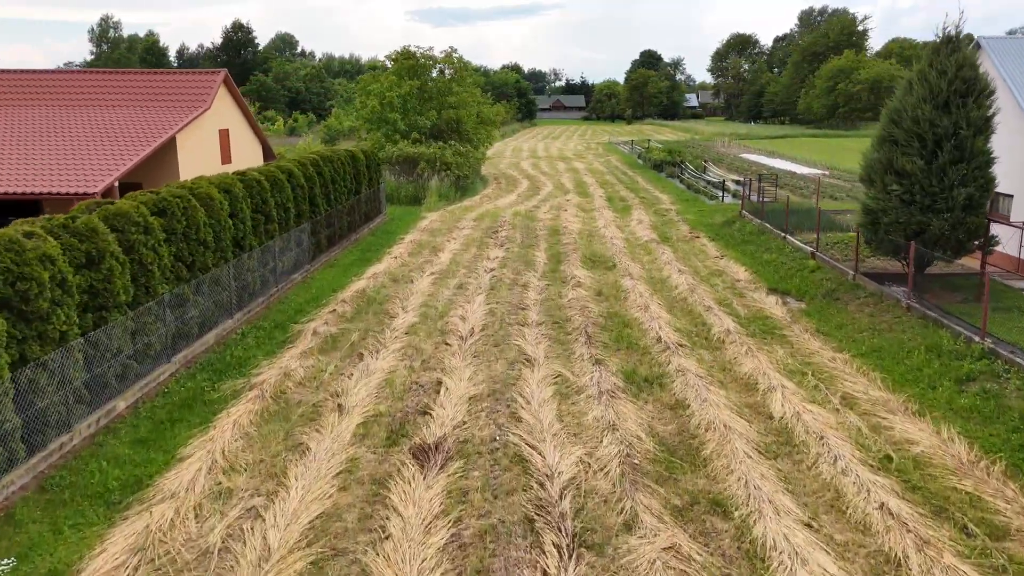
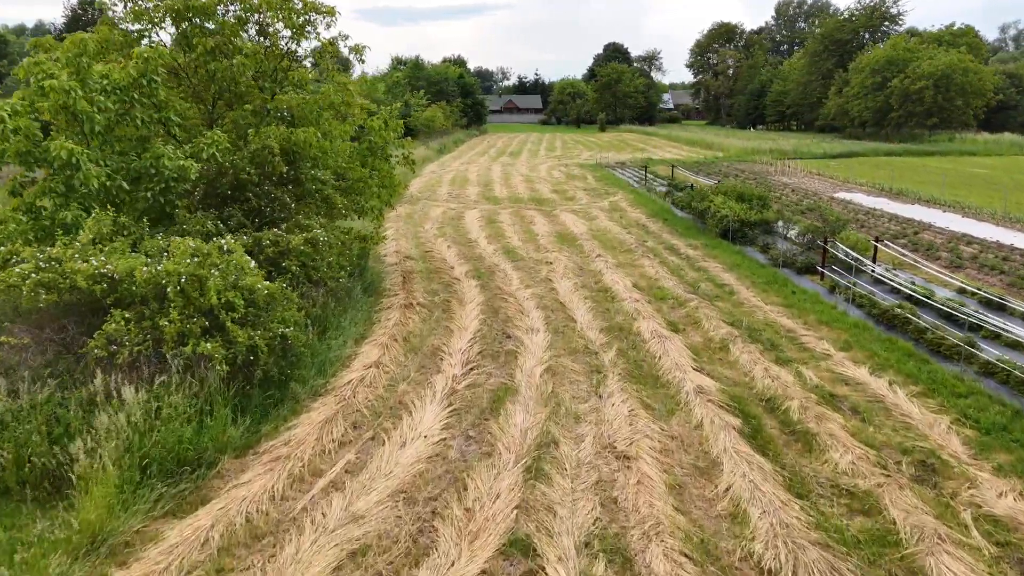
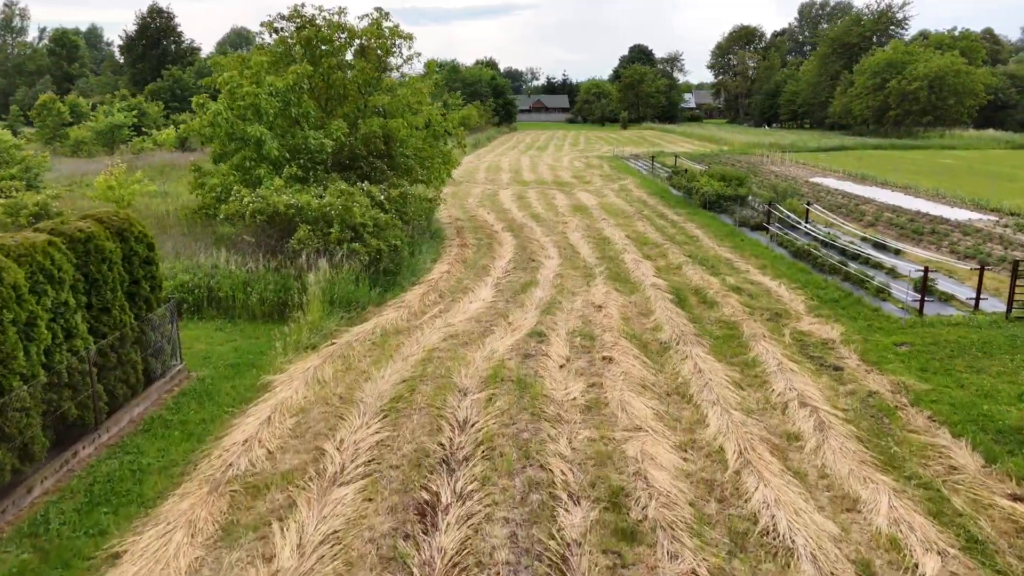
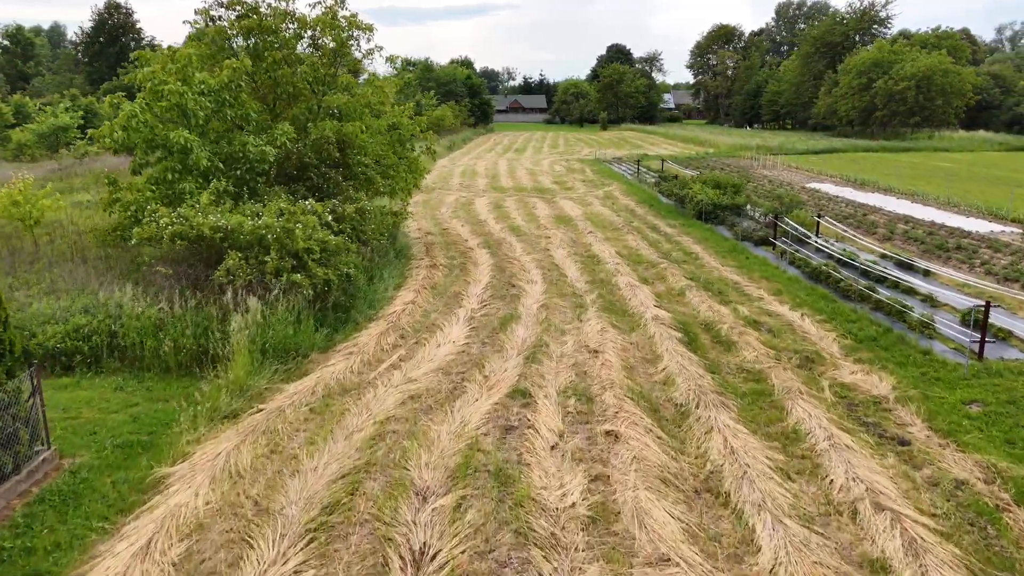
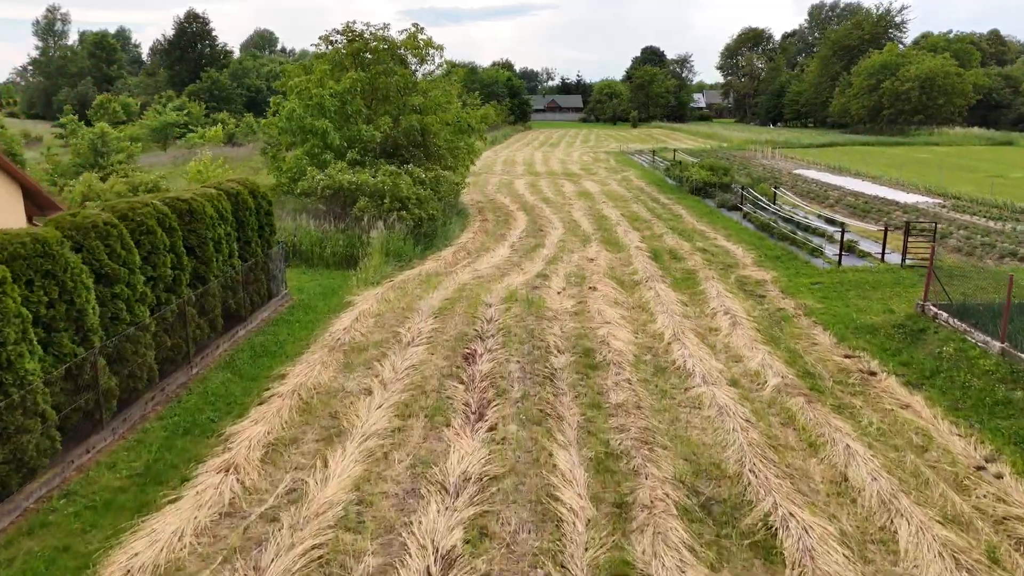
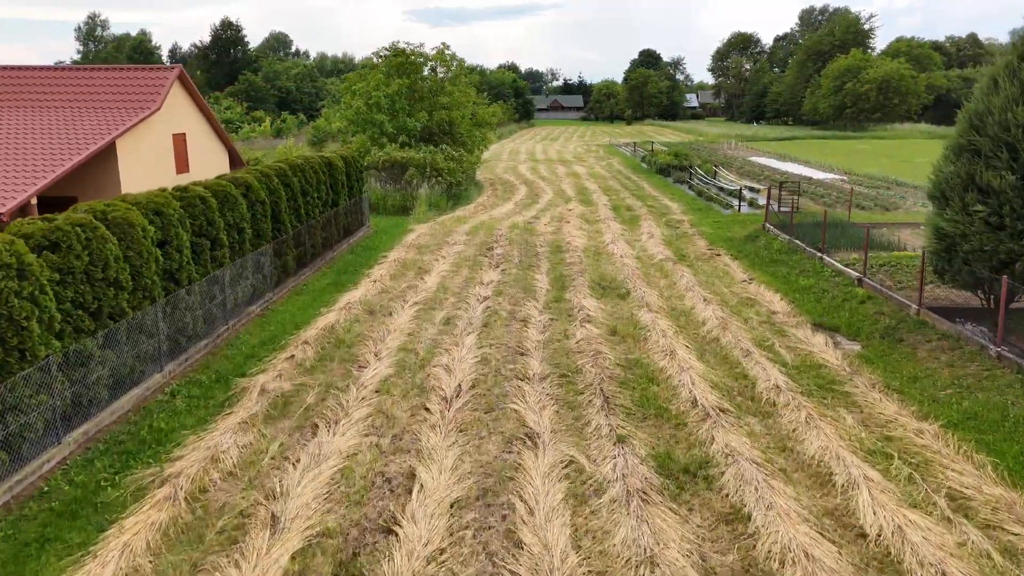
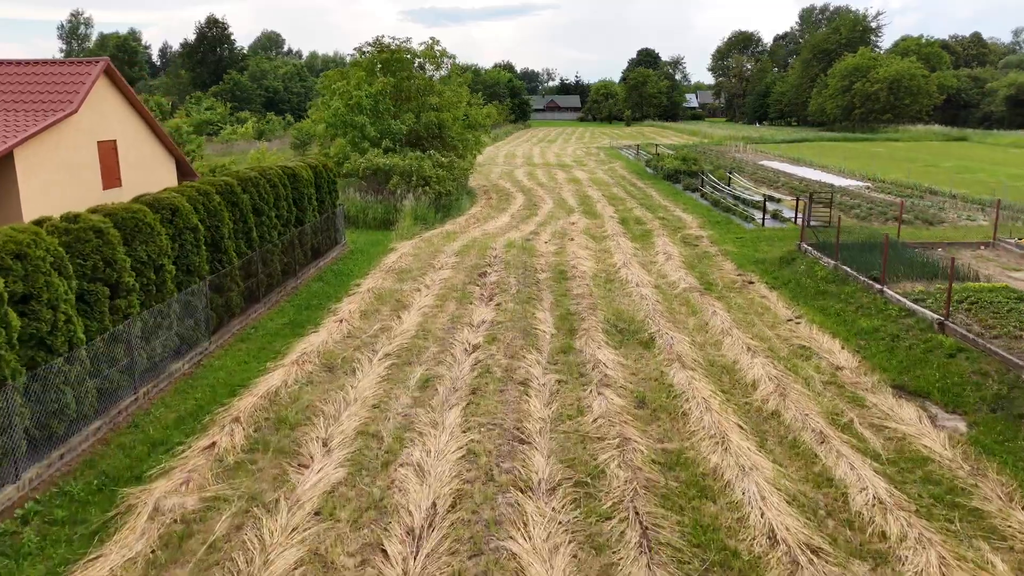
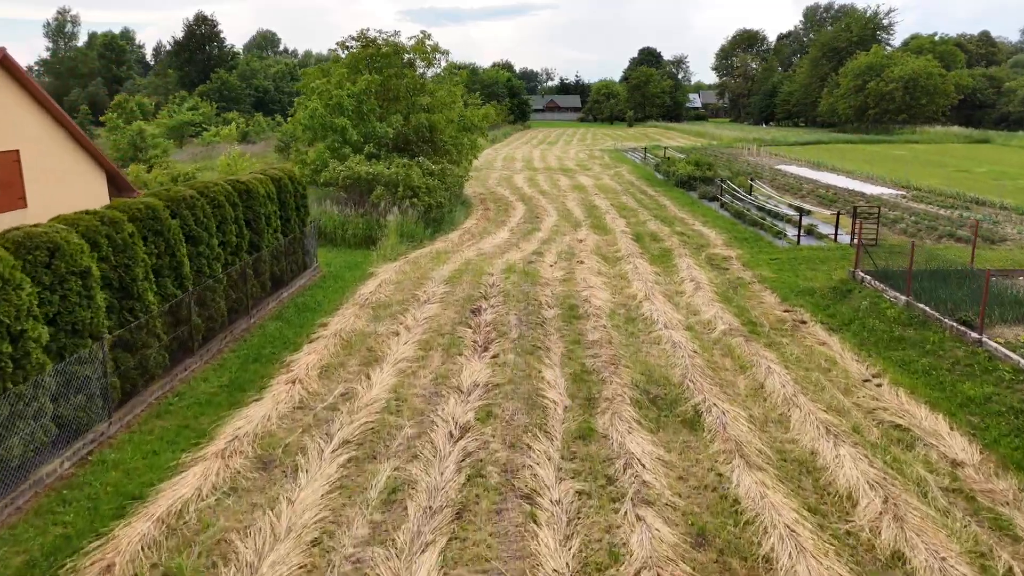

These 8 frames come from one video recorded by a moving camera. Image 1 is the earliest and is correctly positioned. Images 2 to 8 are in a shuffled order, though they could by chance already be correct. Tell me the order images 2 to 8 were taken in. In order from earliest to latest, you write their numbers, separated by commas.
6, 7, 8, 5, 3, 4, 2
